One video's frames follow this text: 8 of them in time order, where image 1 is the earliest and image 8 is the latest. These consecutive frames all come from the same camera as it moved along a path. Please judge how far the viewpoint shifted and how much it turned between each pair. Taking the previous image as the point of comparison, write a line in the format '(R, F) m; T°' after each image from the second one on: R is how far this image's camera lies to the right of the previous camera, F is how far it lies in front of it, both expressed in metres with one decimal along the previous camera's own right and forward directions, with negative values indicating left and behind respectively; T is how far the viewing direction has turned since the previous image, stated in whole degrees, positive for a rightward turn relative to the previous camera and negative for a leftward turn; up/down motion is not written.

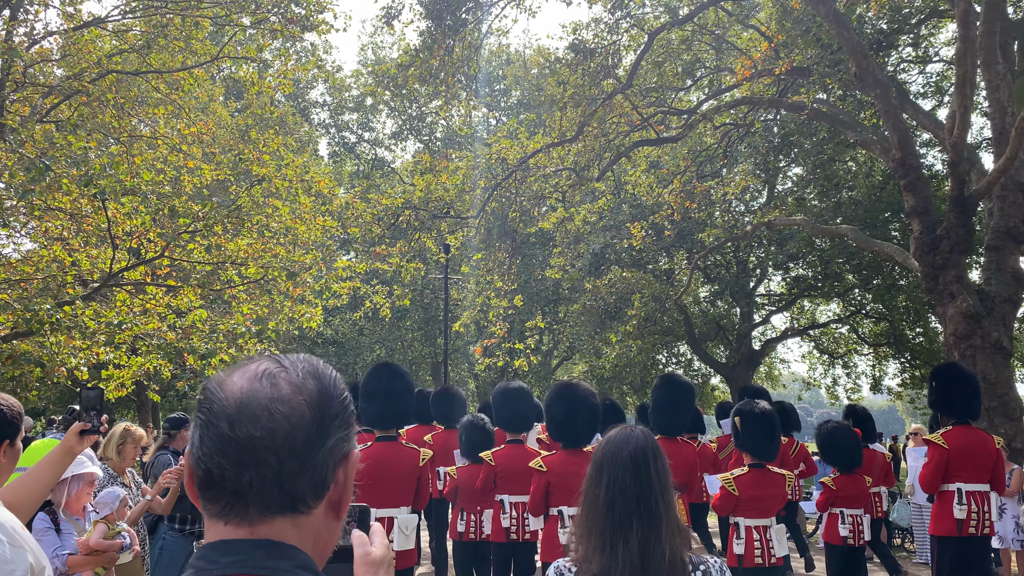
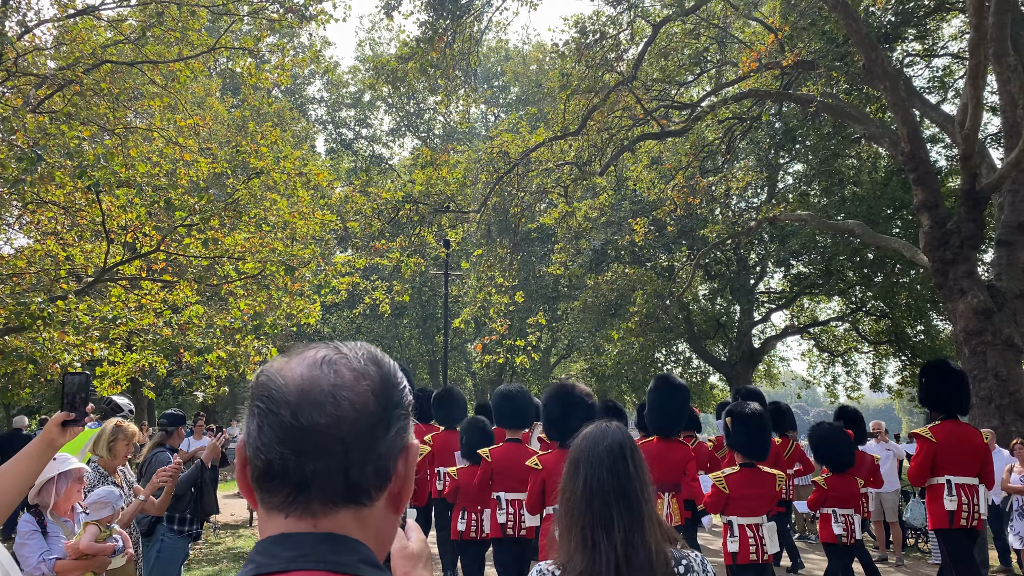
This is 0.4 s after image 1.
(-0.1, +0.2) m; 0°
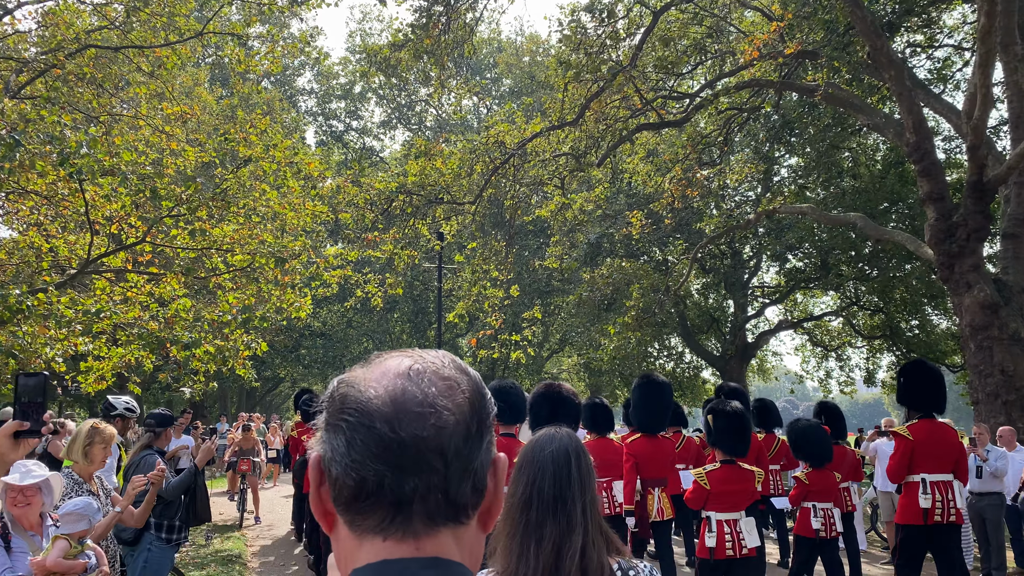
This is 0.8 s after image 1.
(-0.1, +0.2) m; +1°
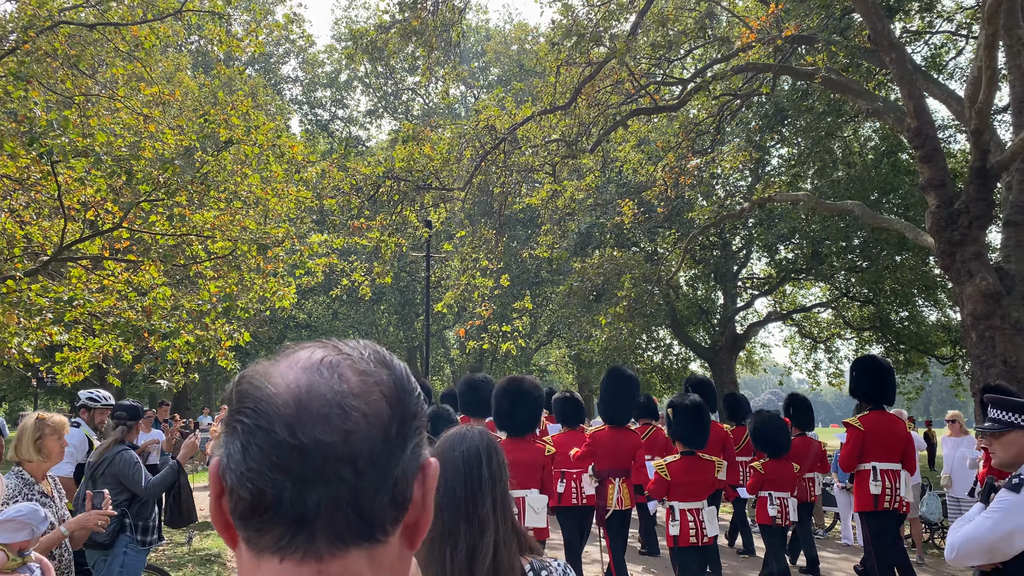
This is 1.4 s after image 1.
(-0.1, +0.3) m; +1°
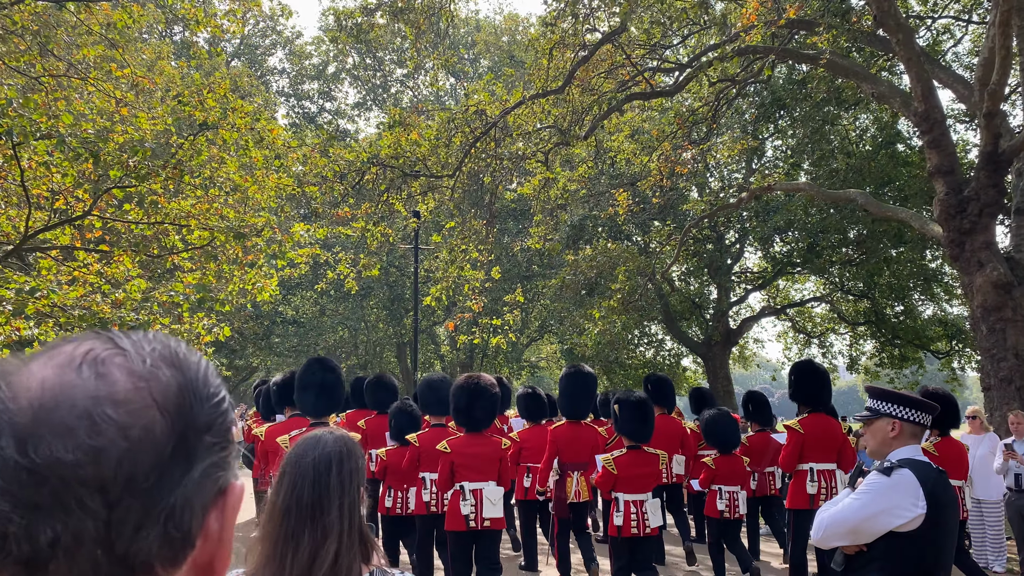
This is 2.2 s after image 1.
(0.0, +0.4) m; +1°
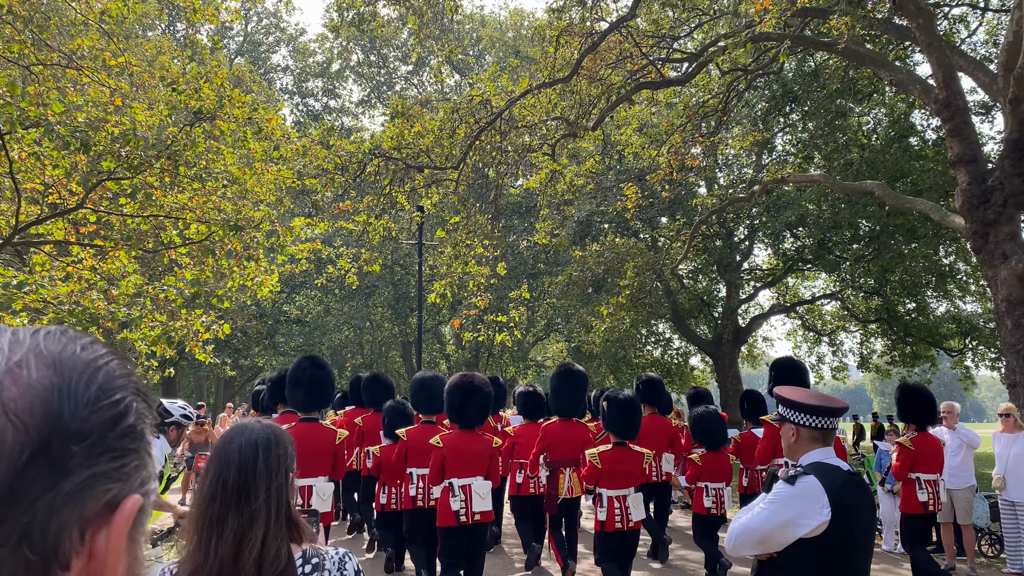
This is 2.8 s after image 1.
(0.0, +0.3) m; 0°
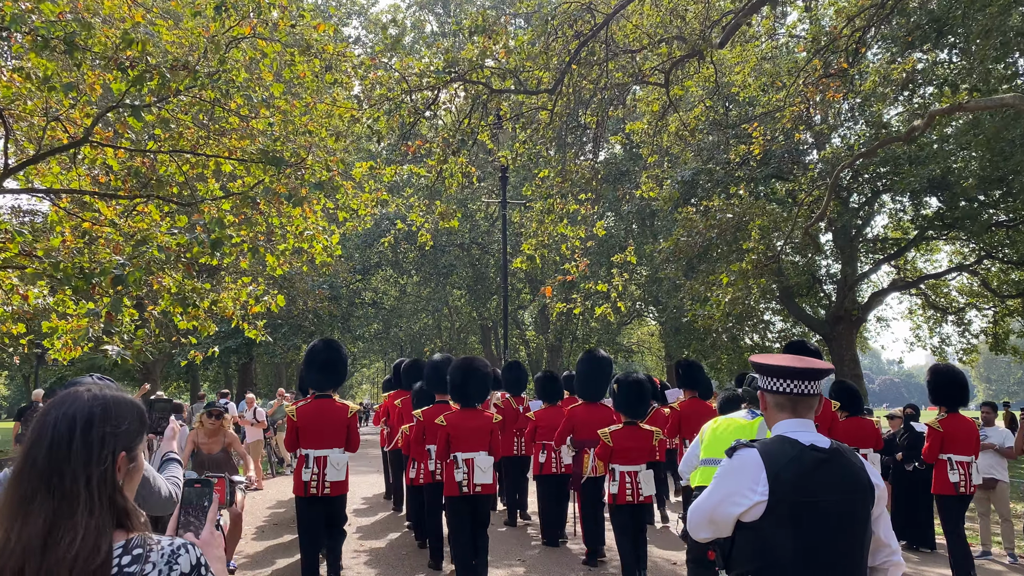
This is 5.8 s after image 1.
(-0.4, +1.9) m; -6°
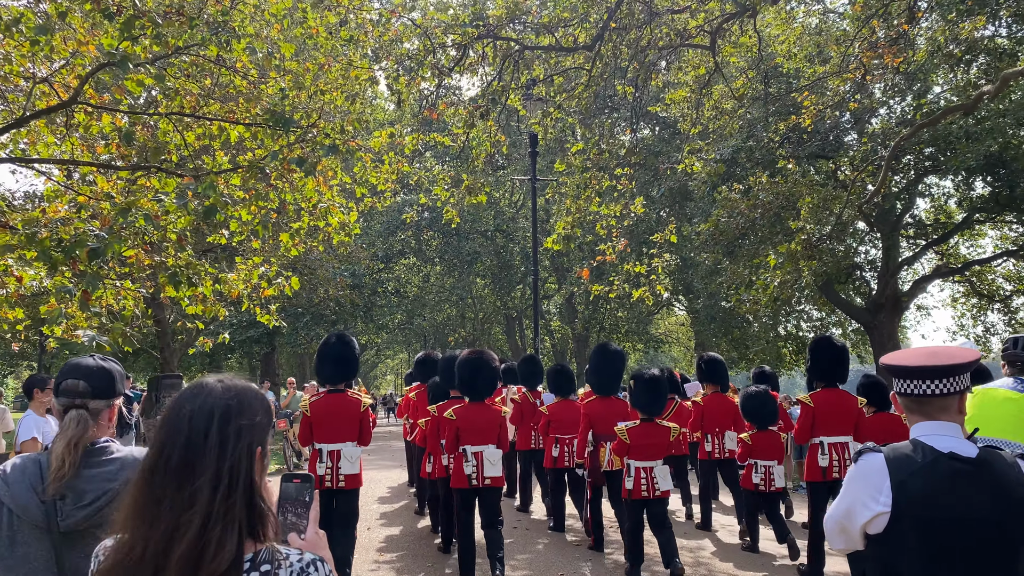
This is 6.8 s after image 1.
(-0.1, +0.7) m; -2°
